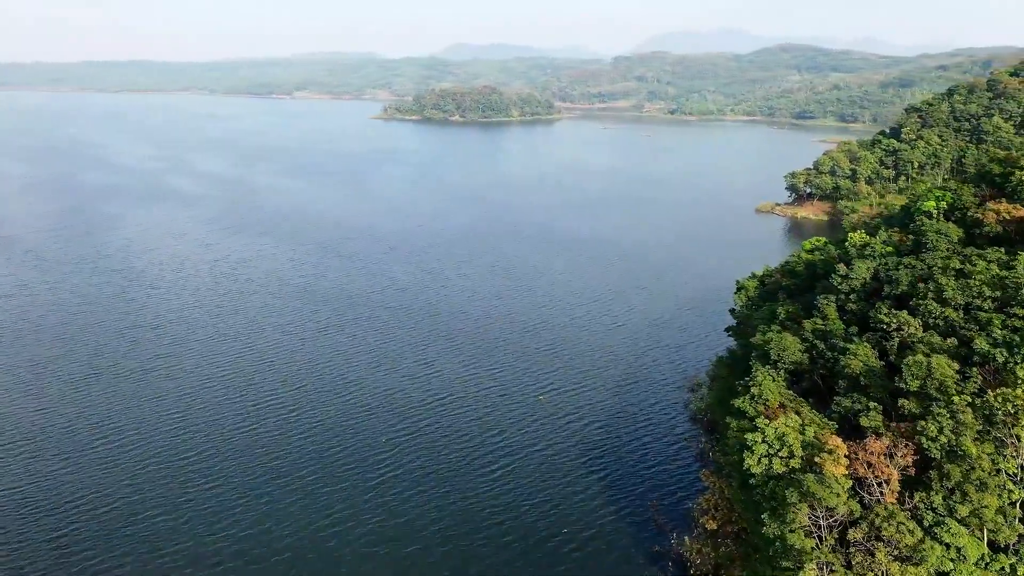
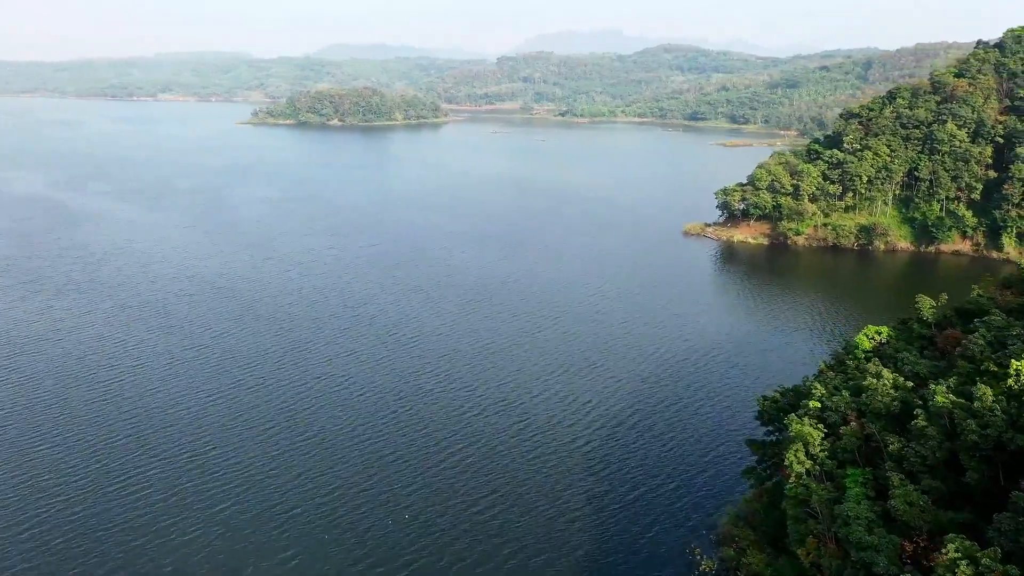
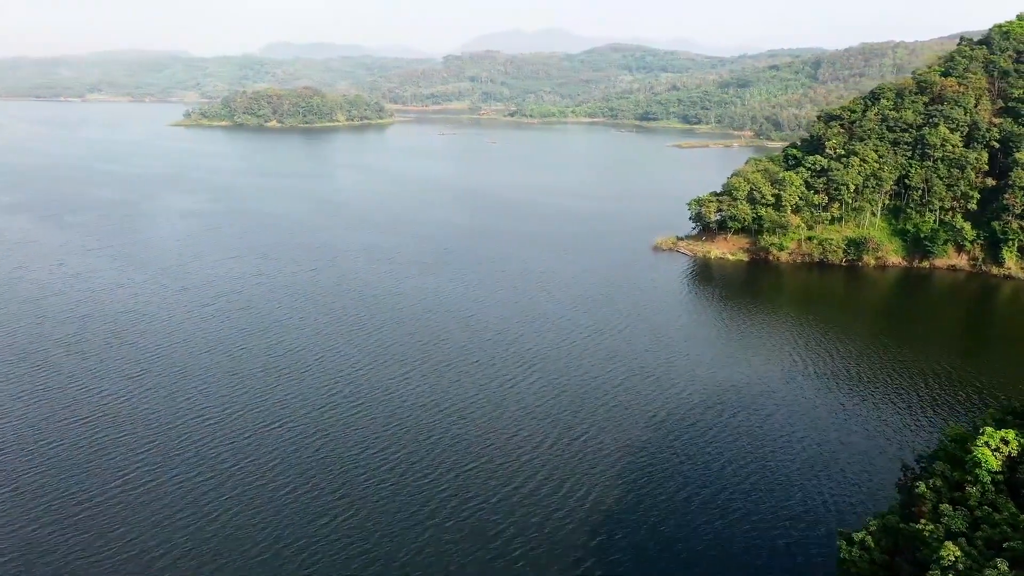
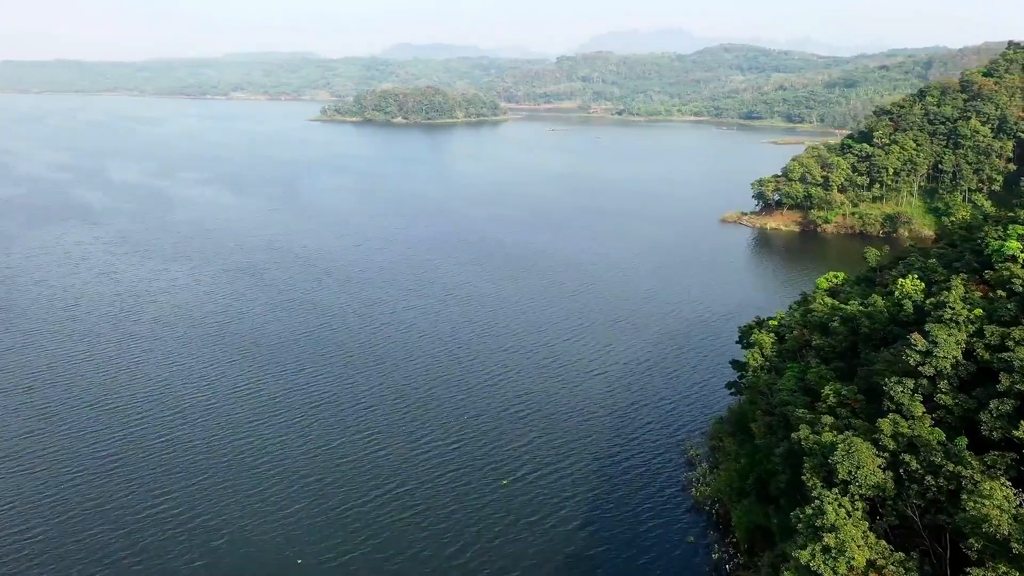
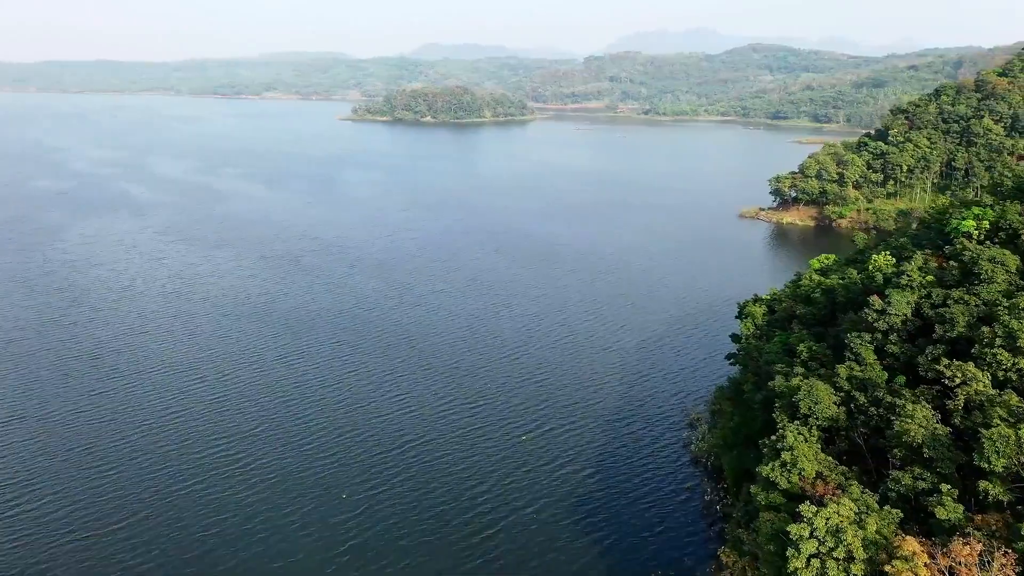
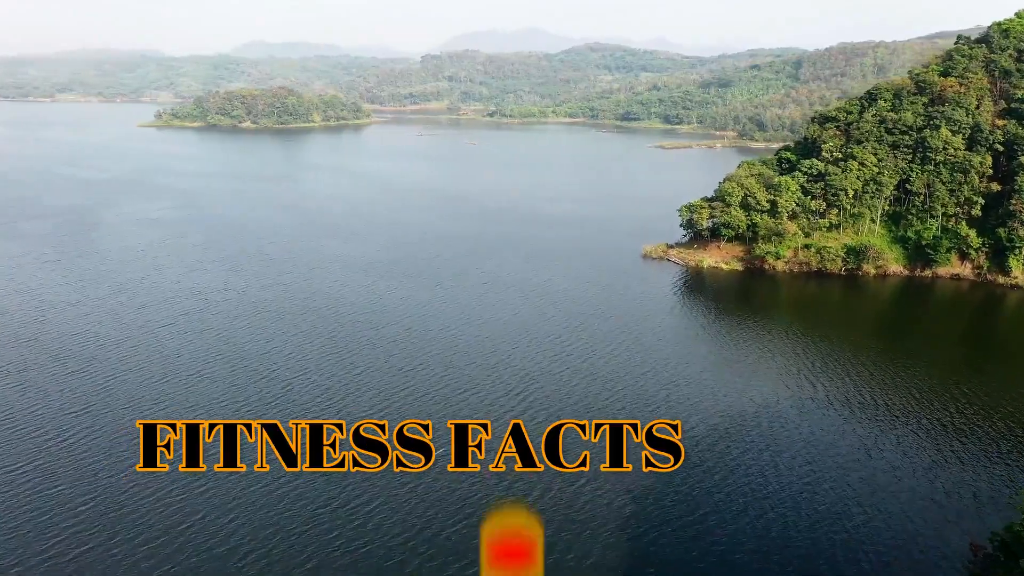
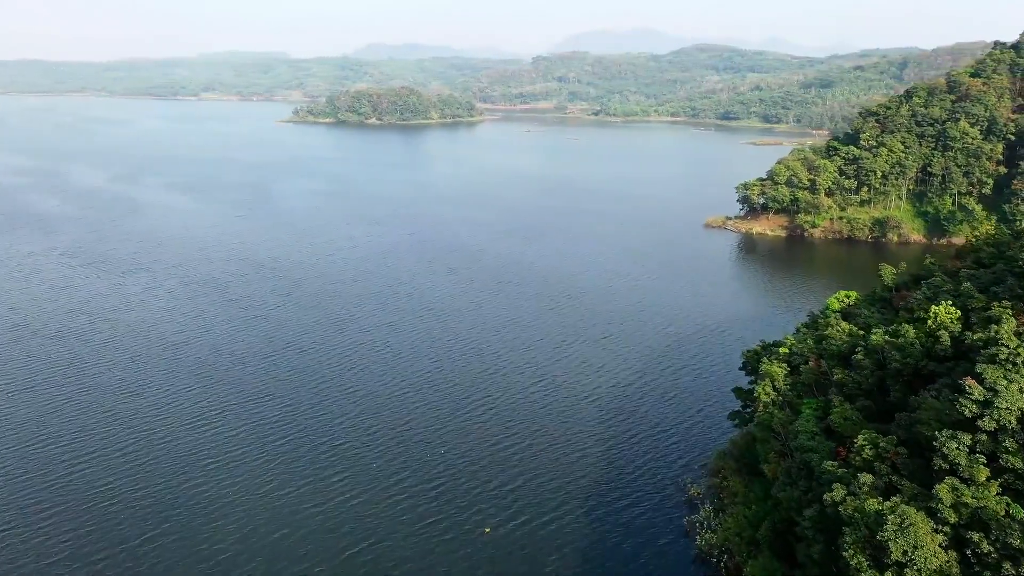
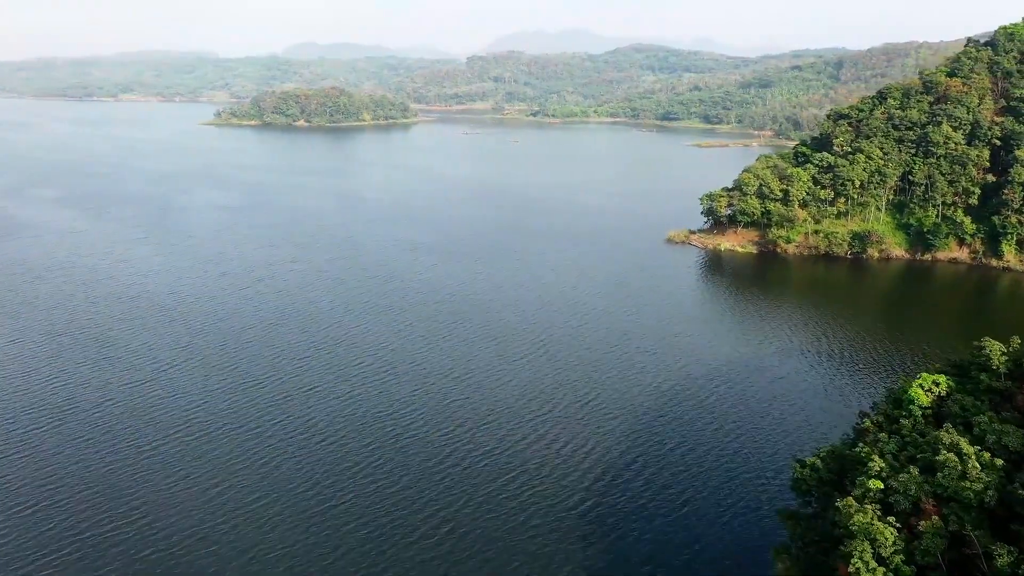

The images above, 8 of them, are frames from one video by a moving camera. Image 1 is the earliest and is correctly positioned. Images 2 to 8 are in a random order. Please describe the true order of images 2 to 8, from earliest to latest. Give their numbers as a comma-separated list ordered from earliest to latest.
5, 4, 7, 2, 8, 3, 6
